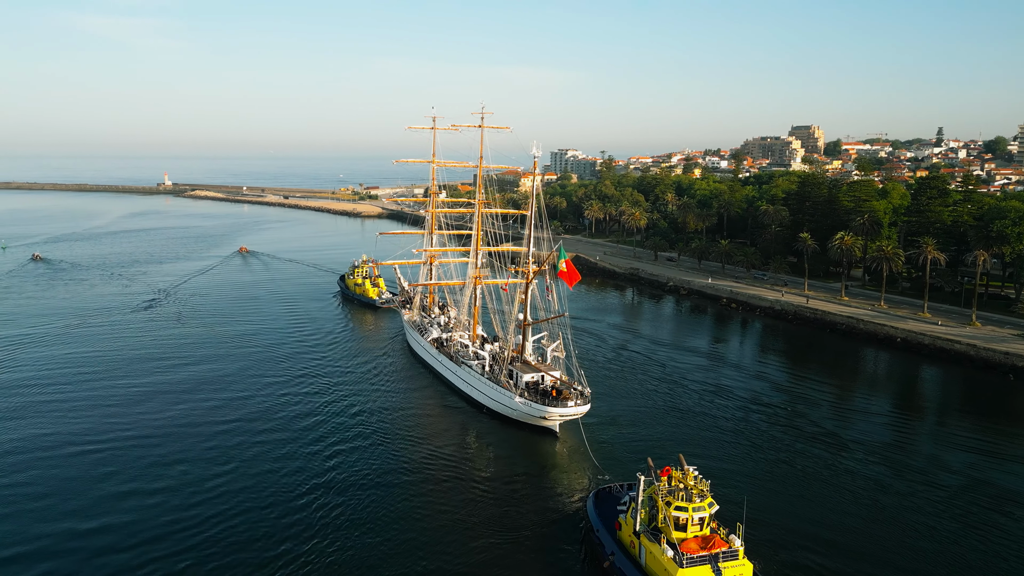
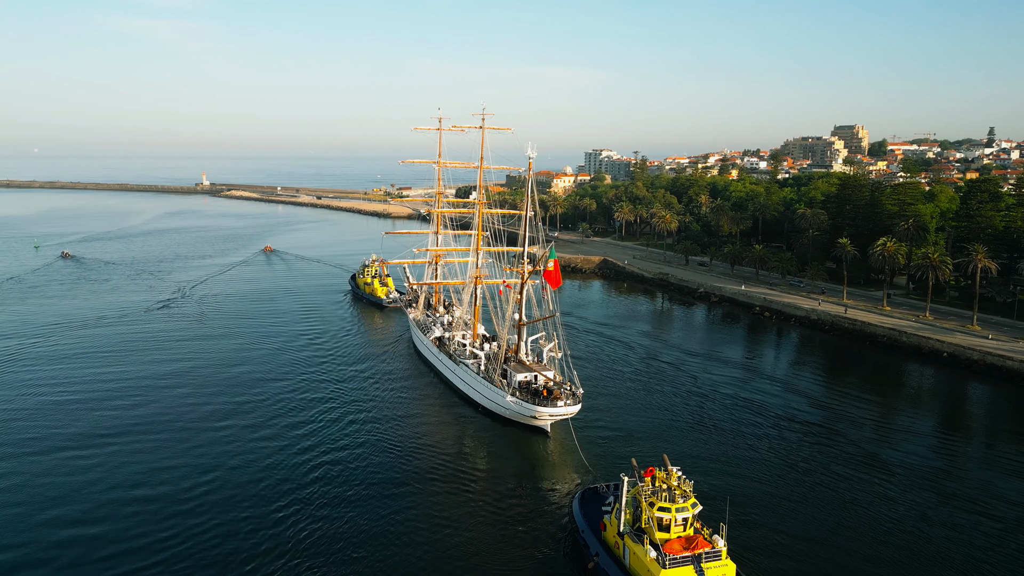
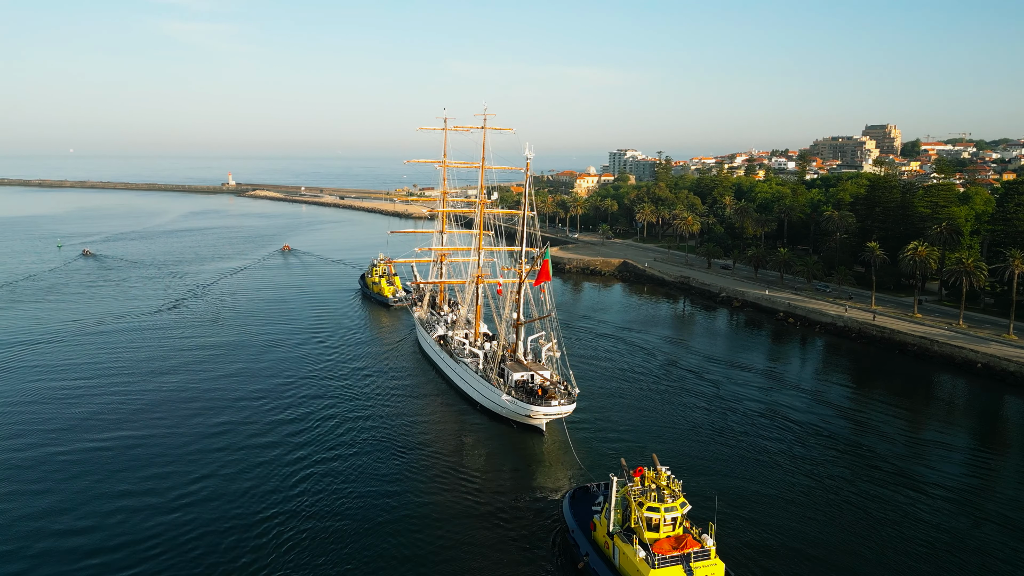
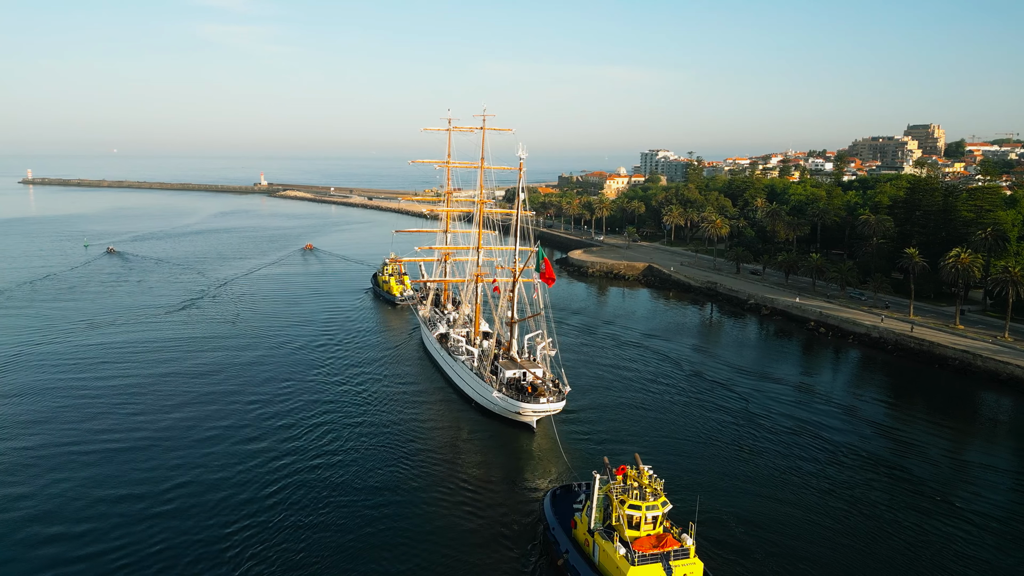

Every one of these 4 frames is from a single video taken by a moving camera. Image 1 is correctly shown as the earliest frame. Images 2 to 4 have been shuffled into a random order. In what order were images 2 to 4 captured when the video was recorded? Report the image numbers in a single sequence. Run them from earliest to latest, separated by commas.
2, 3, 4
